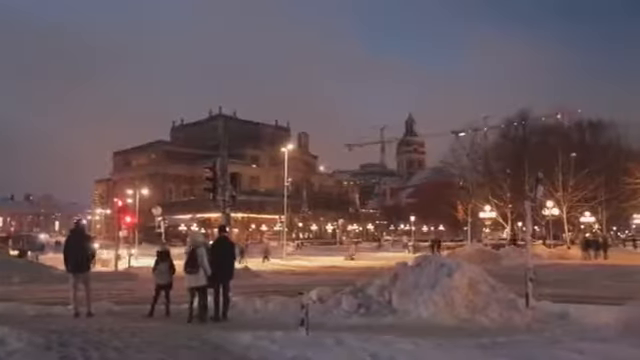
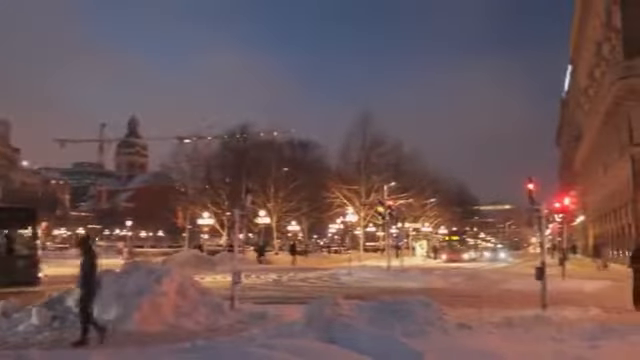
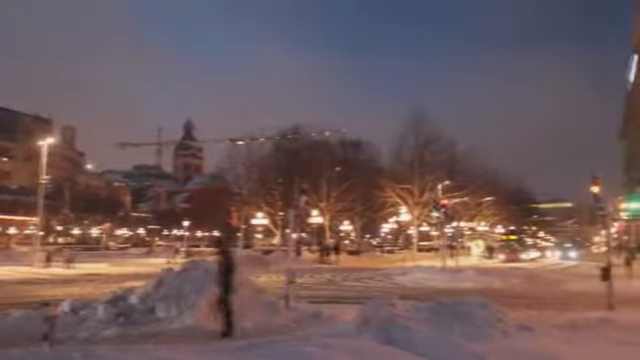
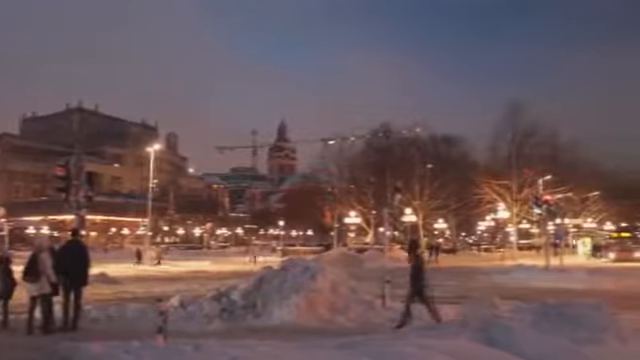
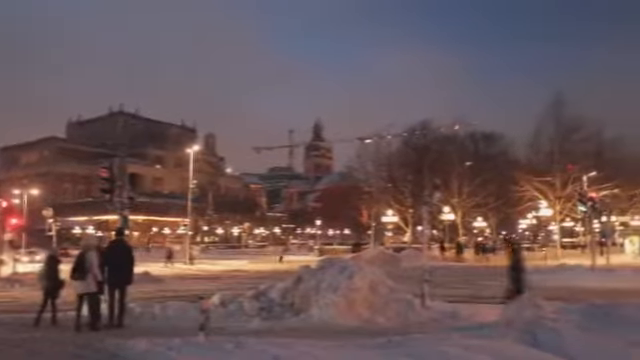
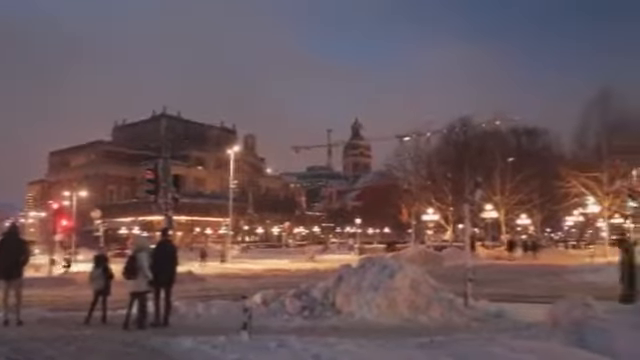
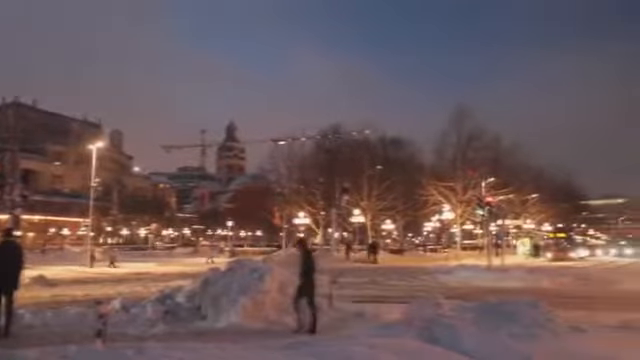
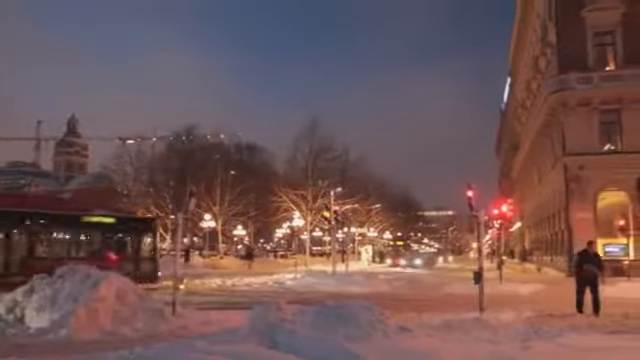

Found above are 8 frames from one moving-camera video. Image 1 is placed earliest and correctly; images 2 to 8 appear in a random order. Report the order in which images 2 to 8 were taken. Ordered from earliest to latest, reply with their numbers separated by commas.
6, 5, 4, 7, 3, 2, 8
